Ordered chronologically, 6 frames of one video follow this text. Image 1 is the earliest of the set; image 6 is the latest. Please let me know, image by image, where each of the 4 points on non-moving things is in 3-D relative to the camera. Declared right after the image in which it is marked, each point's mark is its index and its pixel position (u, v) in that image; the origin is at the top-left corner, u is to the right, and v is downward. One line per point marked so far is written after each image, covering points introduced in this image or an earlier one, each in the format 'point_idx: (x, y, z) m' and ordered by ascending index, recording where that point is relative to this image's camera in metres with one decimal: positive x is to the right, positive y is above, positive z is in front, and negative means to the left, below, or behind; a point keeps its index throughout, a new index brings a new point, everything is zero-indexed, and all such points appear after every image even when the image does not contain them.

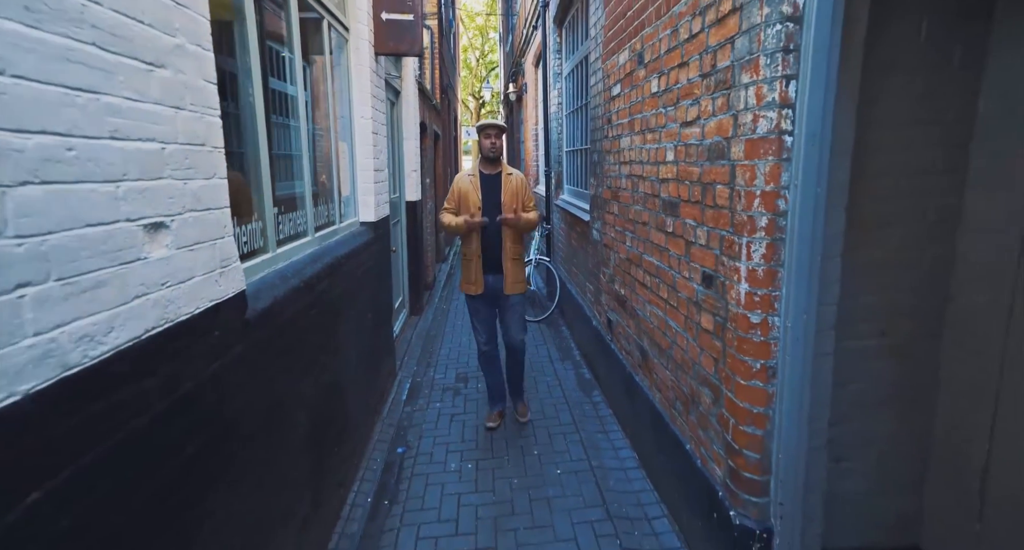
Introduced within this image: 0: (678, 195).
0: (+0.8, +0.4, +2.5) m
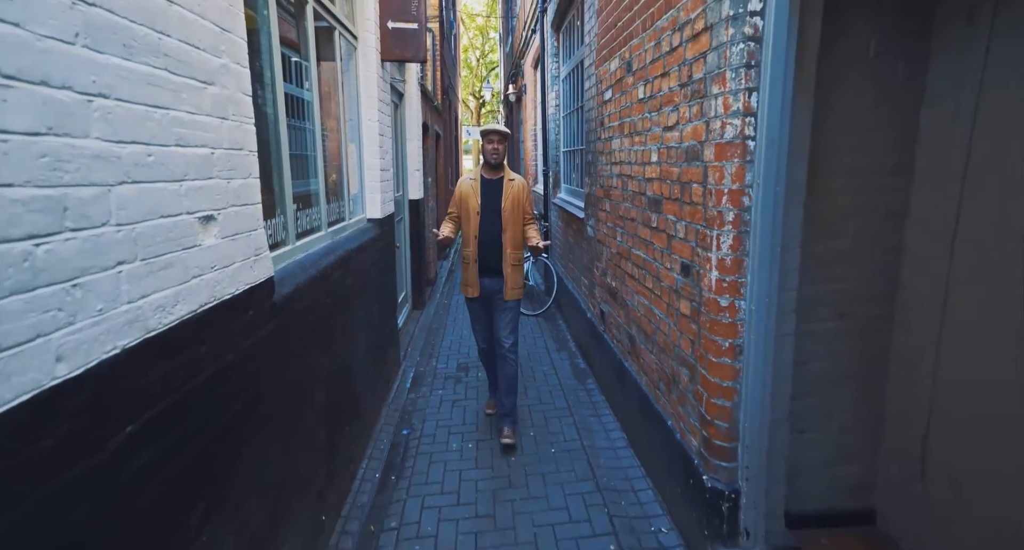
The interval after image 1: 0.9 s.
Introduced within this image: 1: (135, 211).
0: (+0.7, +0.4, +2.8) m
1: (-0.8, +0.1, +1.2) m
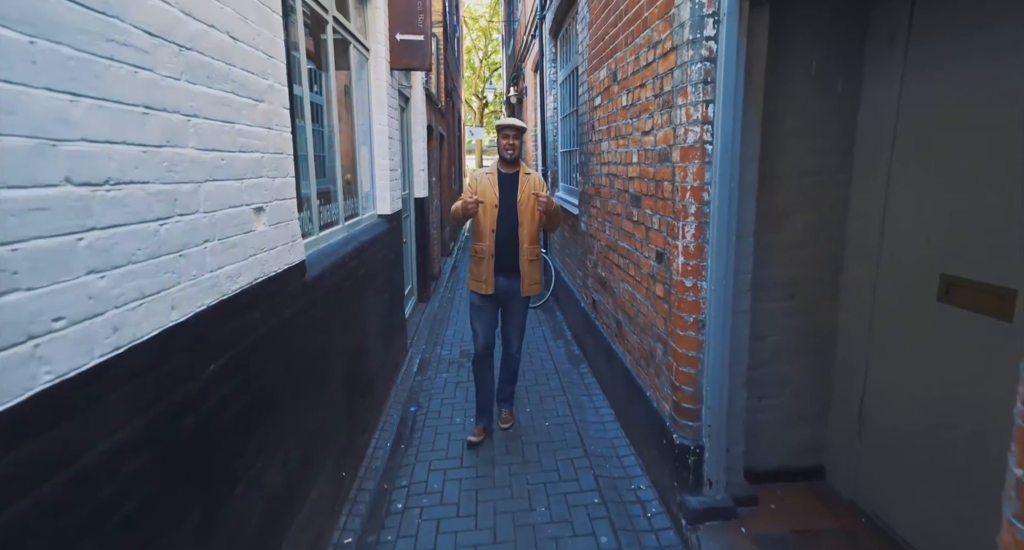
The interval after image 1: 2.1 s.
0: (+0.7, +0.5, +3.1) m
1: (-0.8, +0.2, +1.6) m
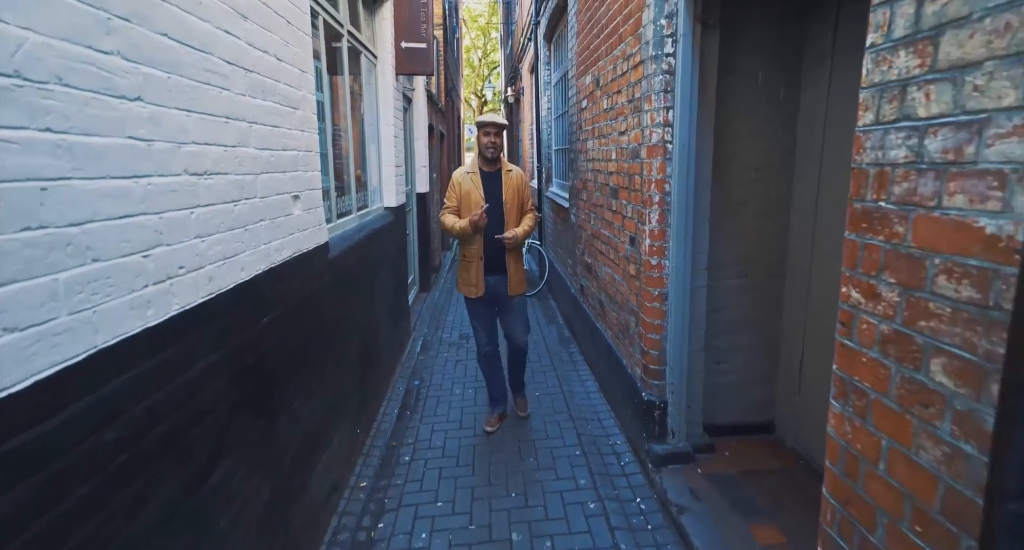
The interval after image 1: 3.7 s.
0: (+0.7, +0.6, +3.6) m
1: (-0.9, +0.3, +2.0) m
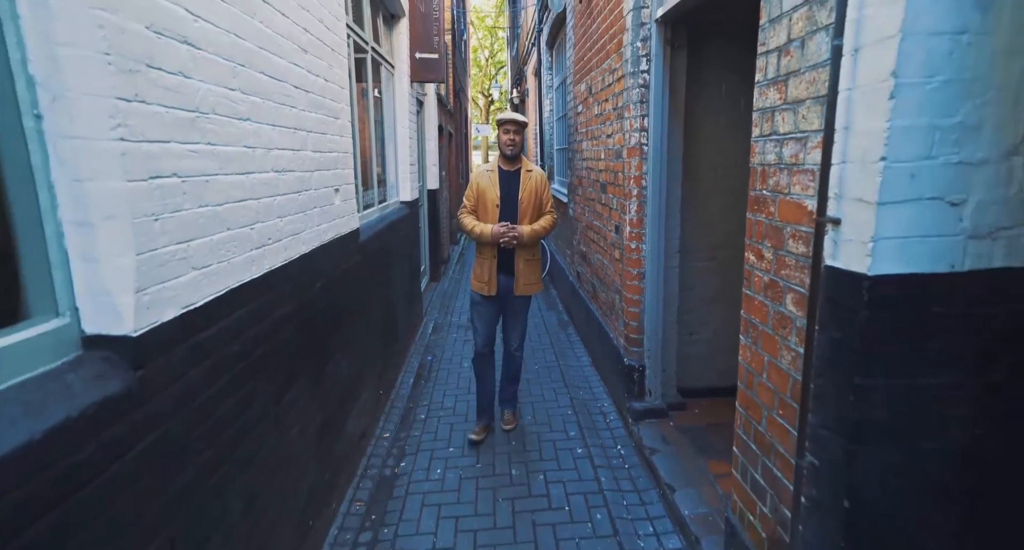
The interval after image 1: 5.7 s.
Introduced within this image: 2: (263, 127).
0: (+0.7, +0.7, +4.1) m
1: (-0.9, +0.4, +2.6) m
2: (-0.8, +0.5, +1.9) m
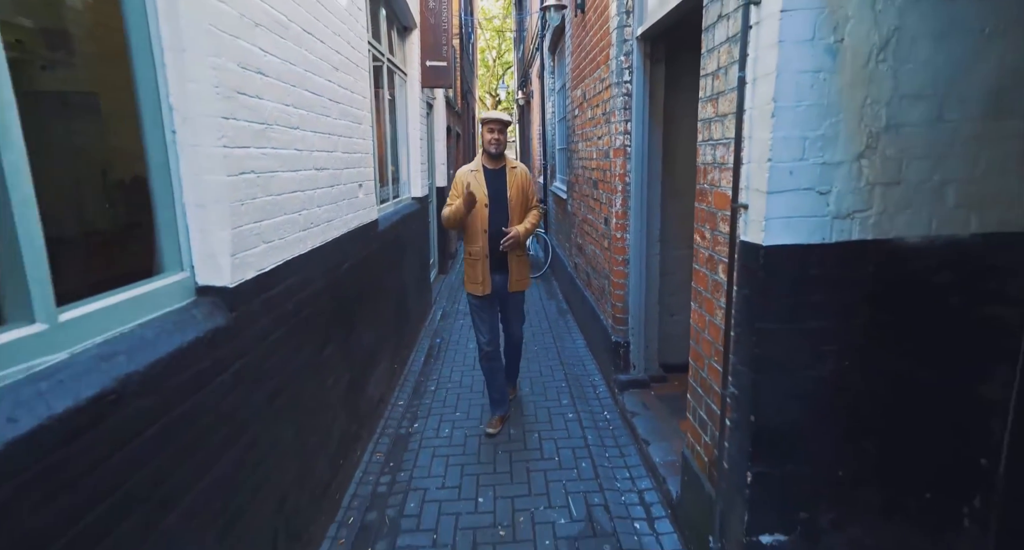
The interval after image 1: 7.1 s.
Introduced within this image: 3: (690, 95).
0: (+0.7, +0.8, +4.5) m
1: (-0.9, +0.5, +3.0) m
2: (-0.9, +0.6, +2.4) m
3: (+1.2, +1.2, +3.9) m
